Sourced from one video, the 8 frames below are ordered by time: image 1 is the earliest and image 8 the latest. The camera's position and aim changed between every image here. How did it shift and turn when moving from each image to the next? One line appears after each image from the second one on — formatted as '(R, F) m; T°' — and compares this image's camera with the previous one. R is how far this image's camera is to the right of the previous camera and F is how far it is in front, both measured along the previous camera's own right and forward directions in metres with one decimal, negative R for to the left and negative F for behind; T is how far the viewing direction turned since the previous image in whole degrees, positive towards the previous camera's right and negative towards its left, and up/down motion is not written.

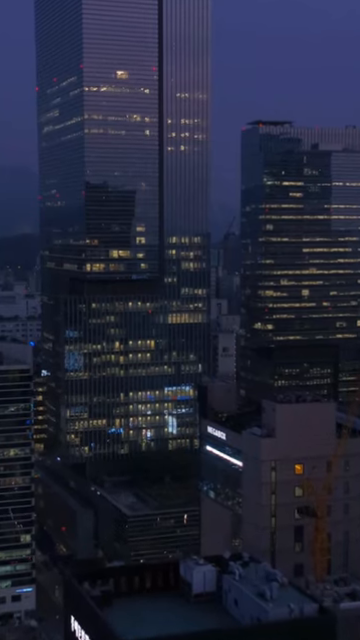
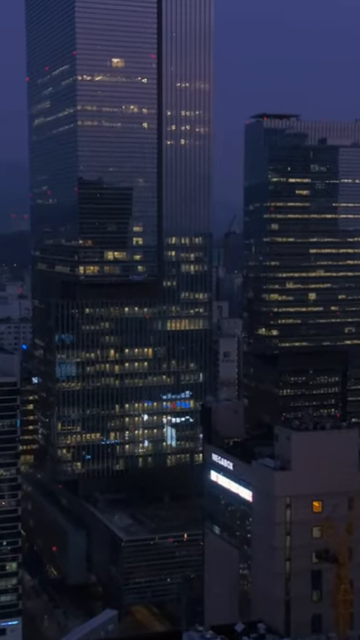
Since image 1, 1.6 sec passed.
(0.0, +1.8) m; 0°
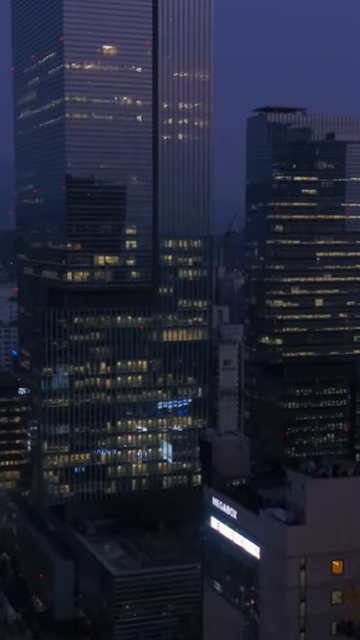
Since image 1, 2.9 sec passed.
(0.0, +2.0) m; 0°
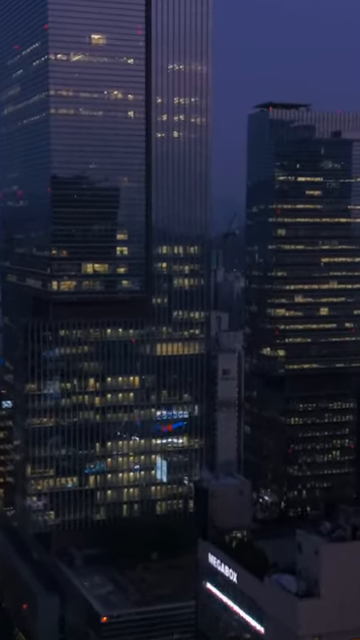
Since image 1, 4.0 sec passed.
(+0.1, +1.7) m; 0°
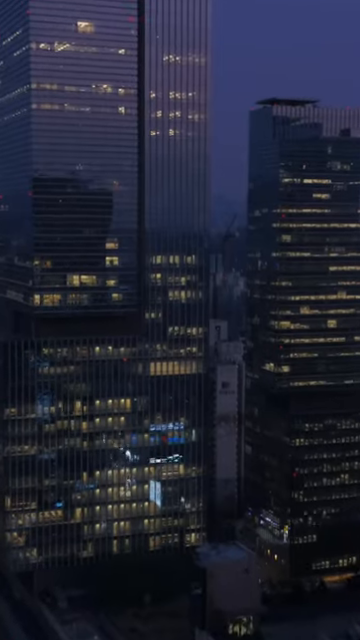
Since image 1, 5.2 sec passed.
(+0.1, +1.9) m; 0°
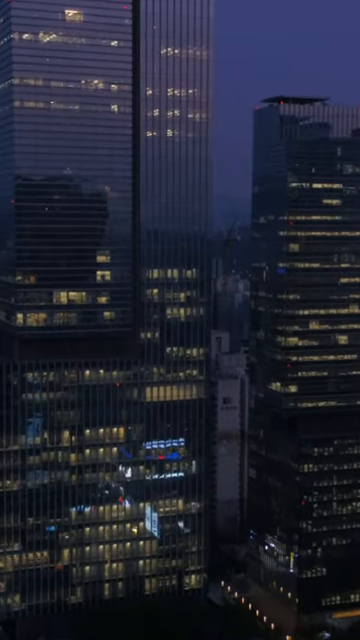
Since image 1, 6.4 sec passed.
(0.0, +1.8) m; 0°
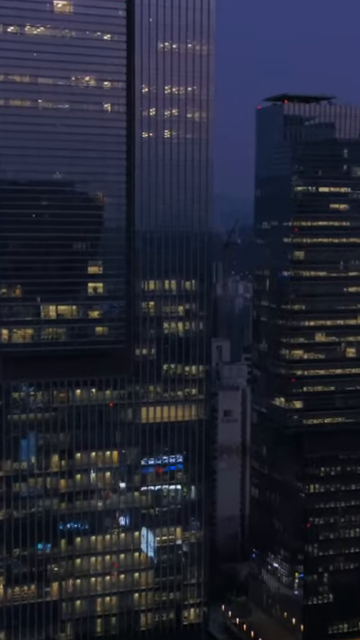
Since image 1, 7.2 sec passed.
(0.0, +1.2) m; 0°
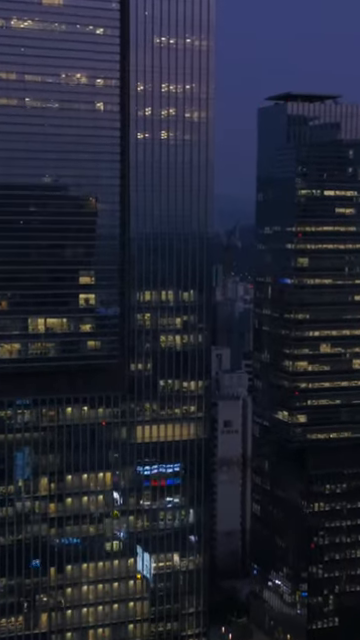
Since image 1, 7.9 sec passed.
(0.0, +1.0) m; 0°
